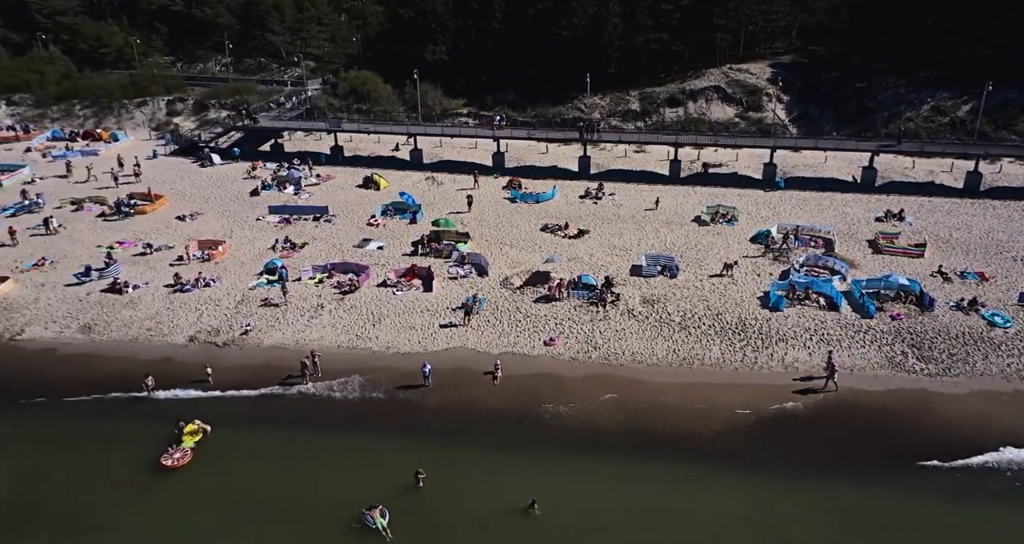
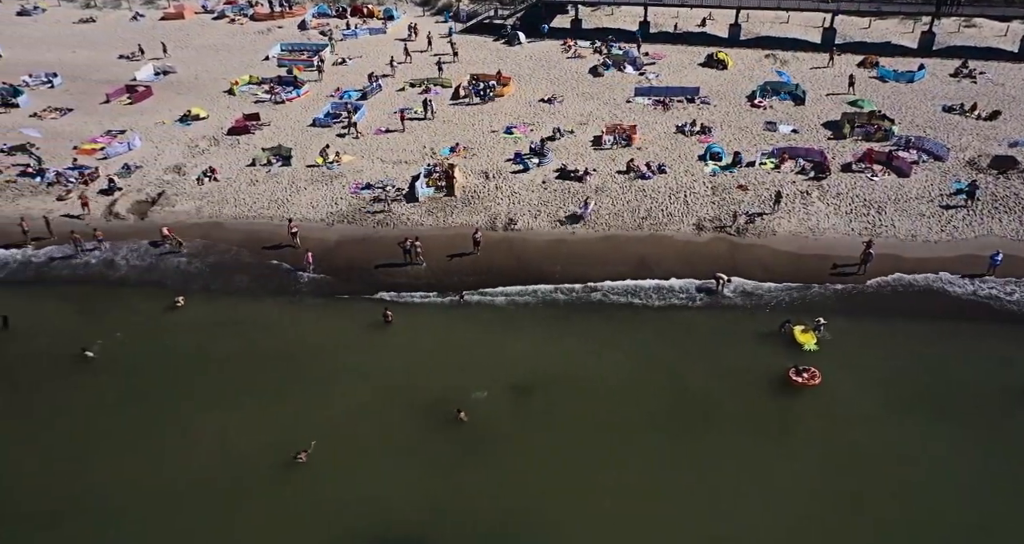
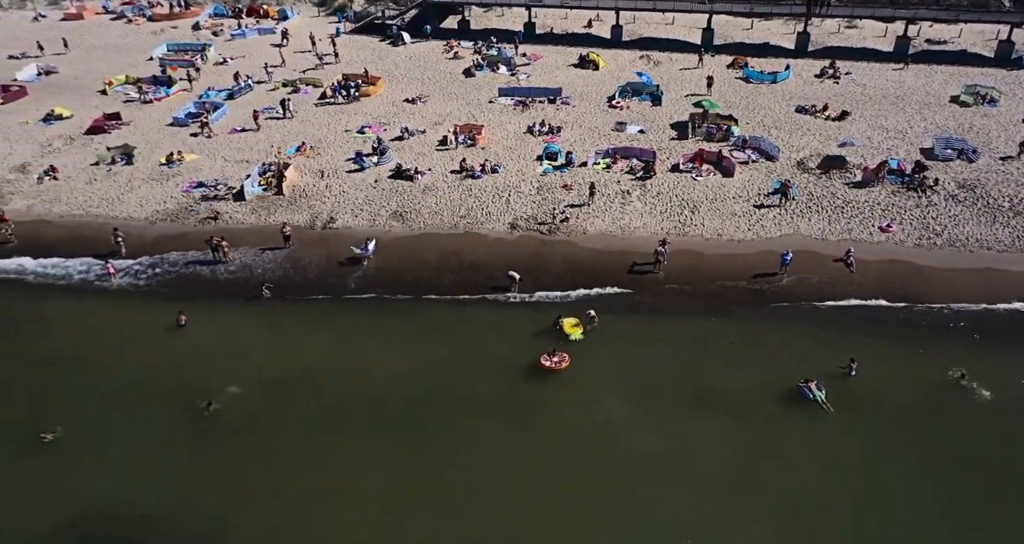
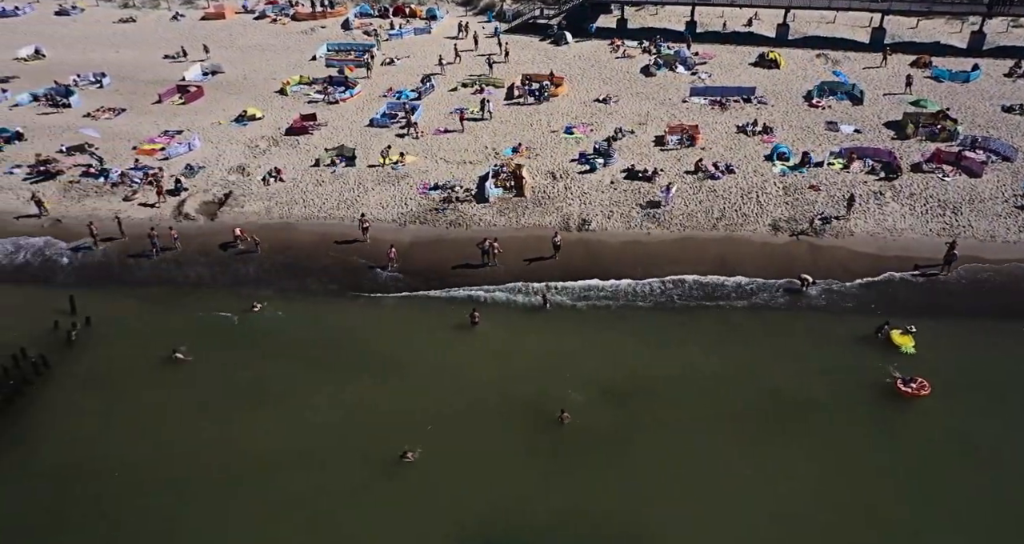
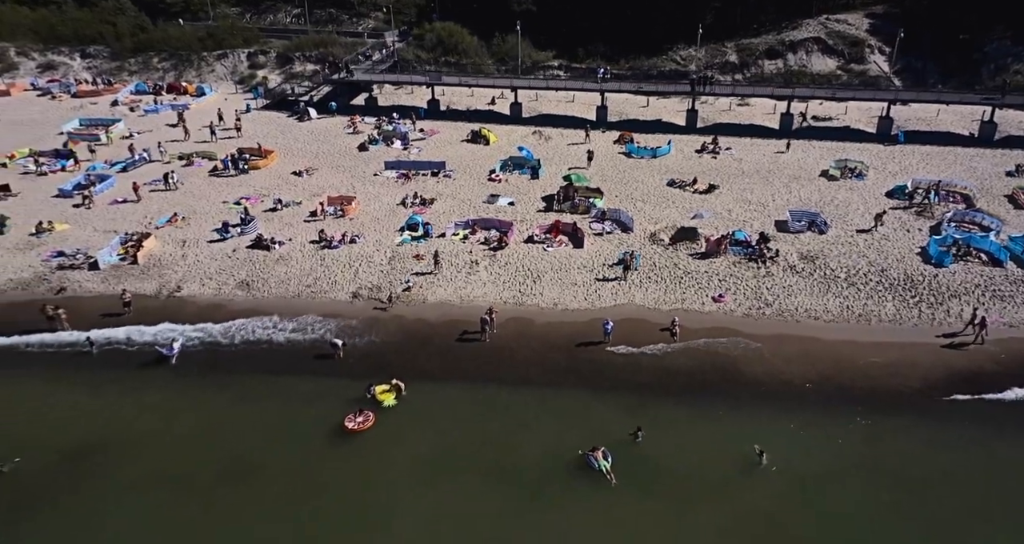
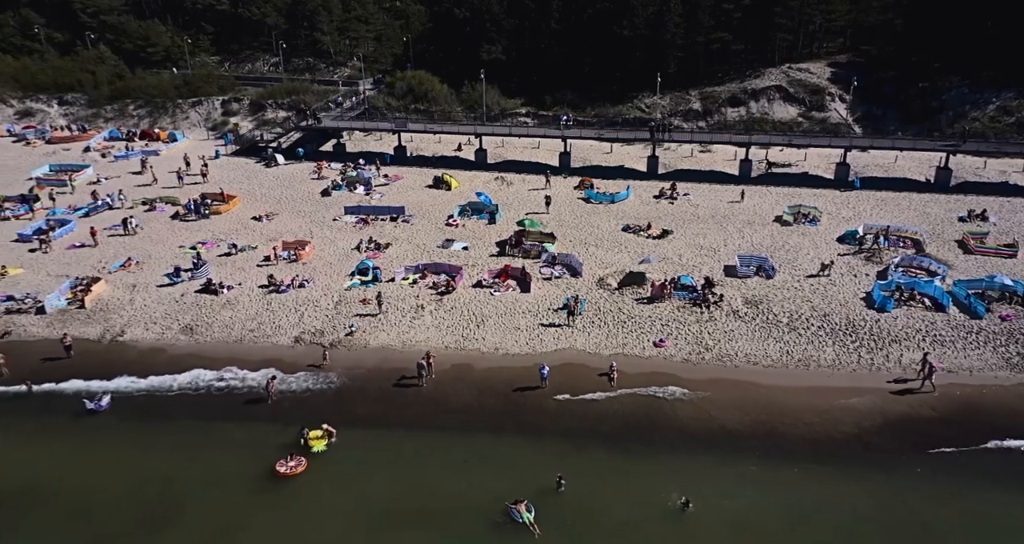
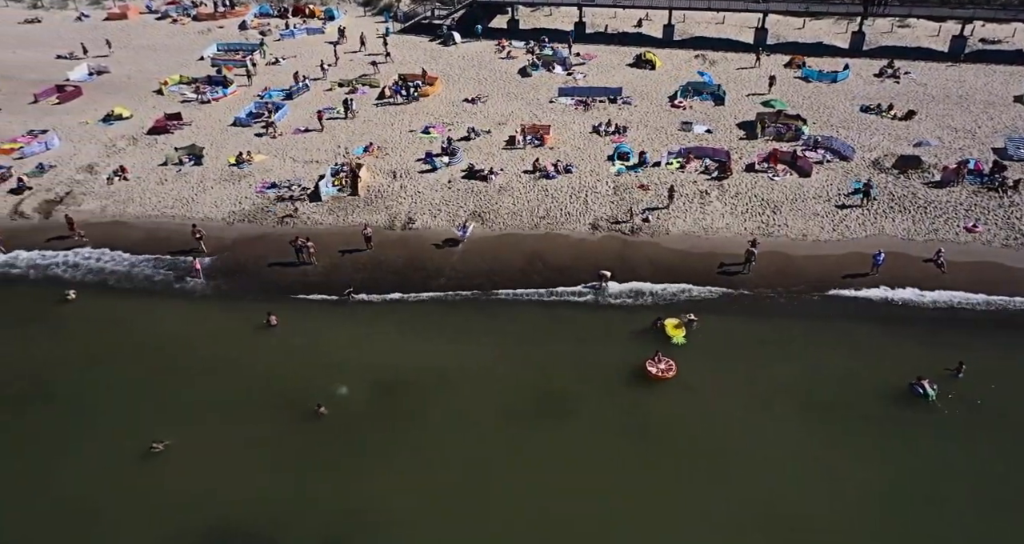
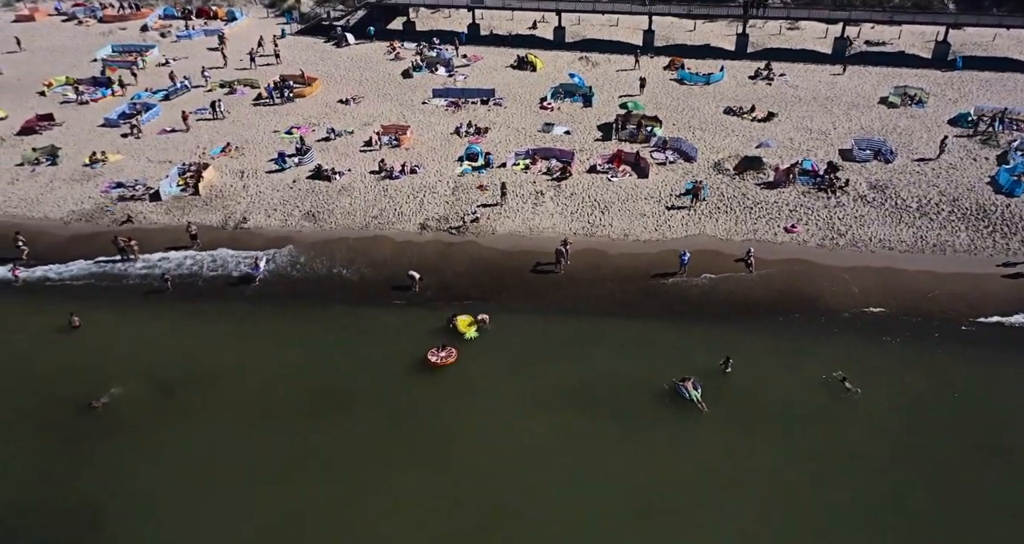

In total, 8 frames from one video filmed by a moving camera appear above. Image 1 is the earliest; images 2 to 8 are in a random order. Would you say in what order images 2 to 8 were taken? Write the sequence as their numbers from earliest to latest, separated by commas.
6, 5, 8, 3, 7, 2, 4
